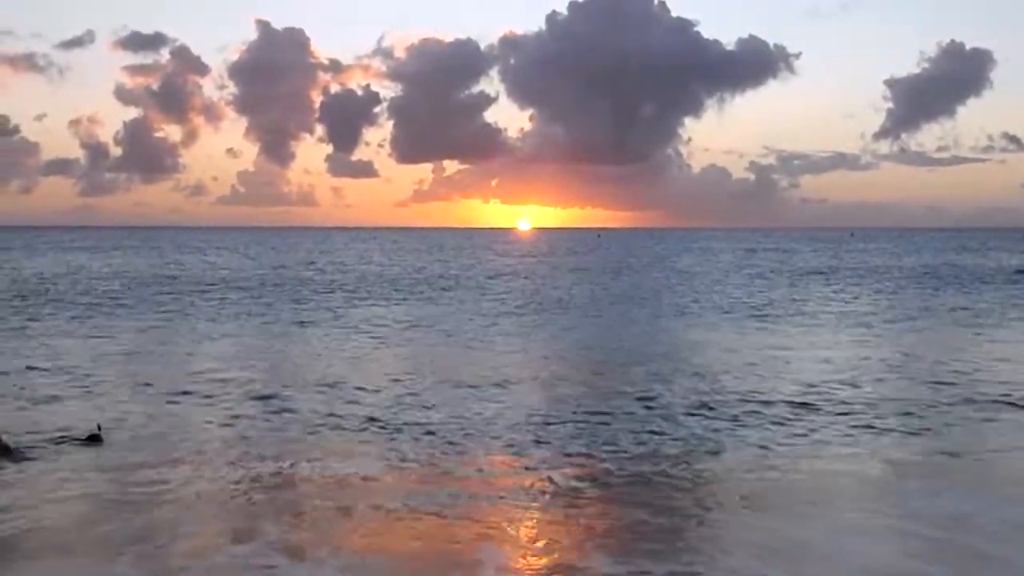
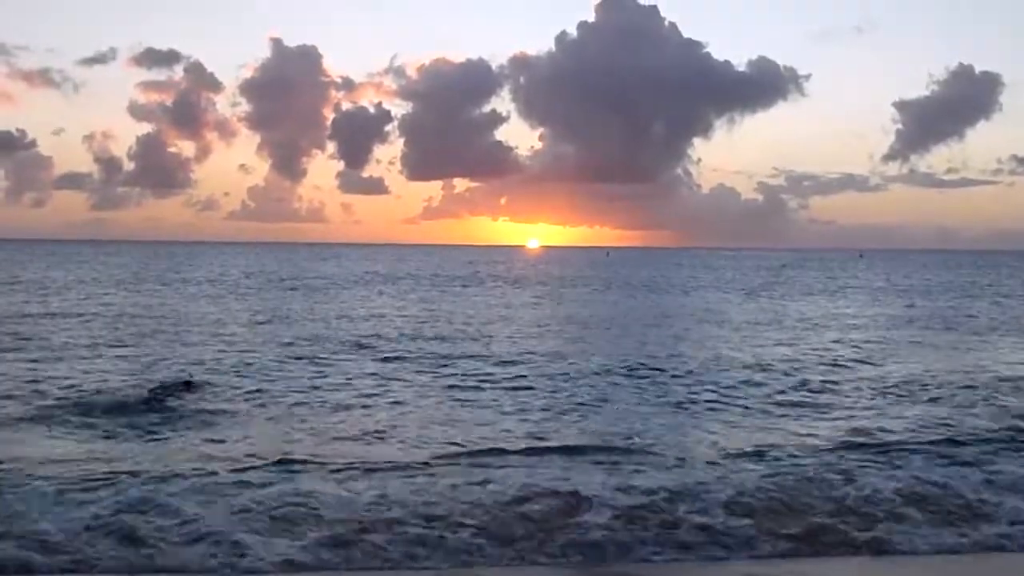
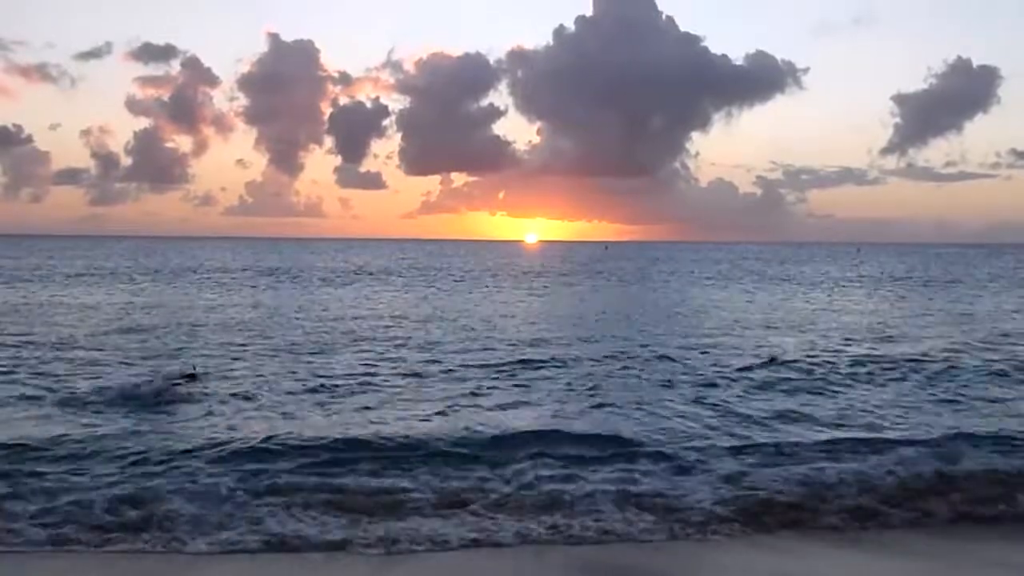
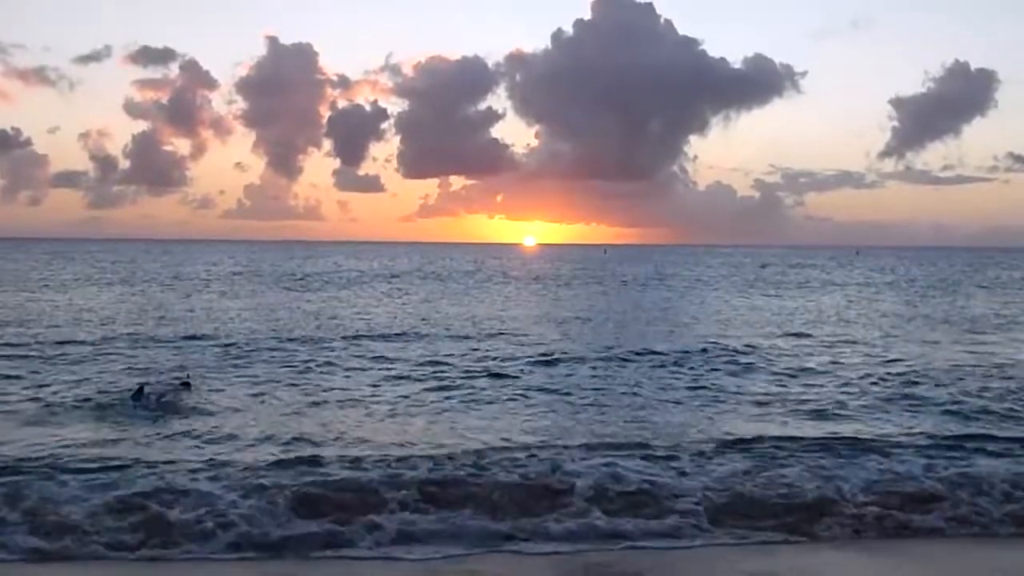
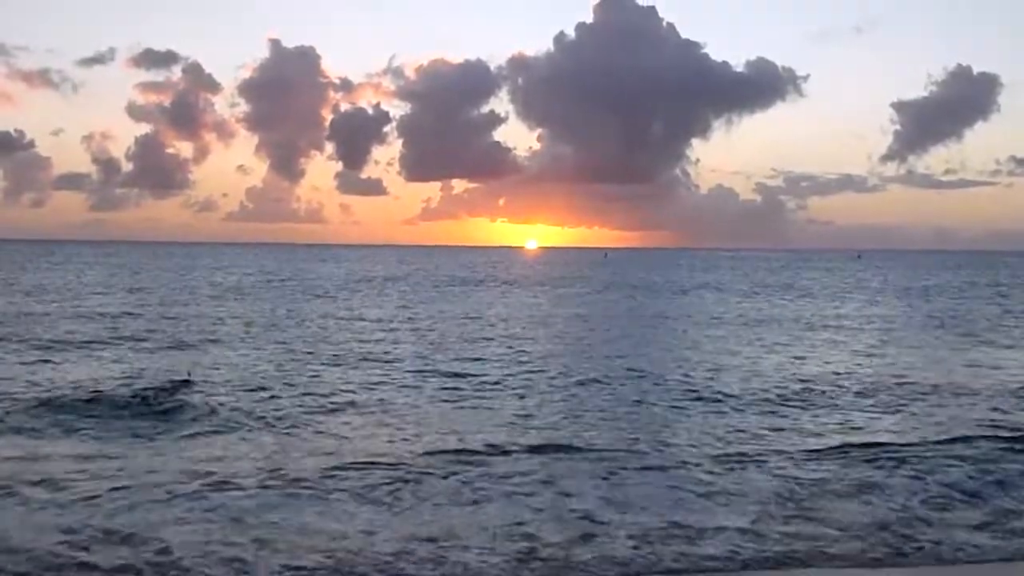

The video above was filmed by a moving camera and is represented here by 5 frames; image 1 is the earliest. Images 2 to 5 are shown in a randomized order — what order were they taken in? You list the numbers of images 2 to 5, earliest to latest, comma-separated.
3, 4, 2, 5
